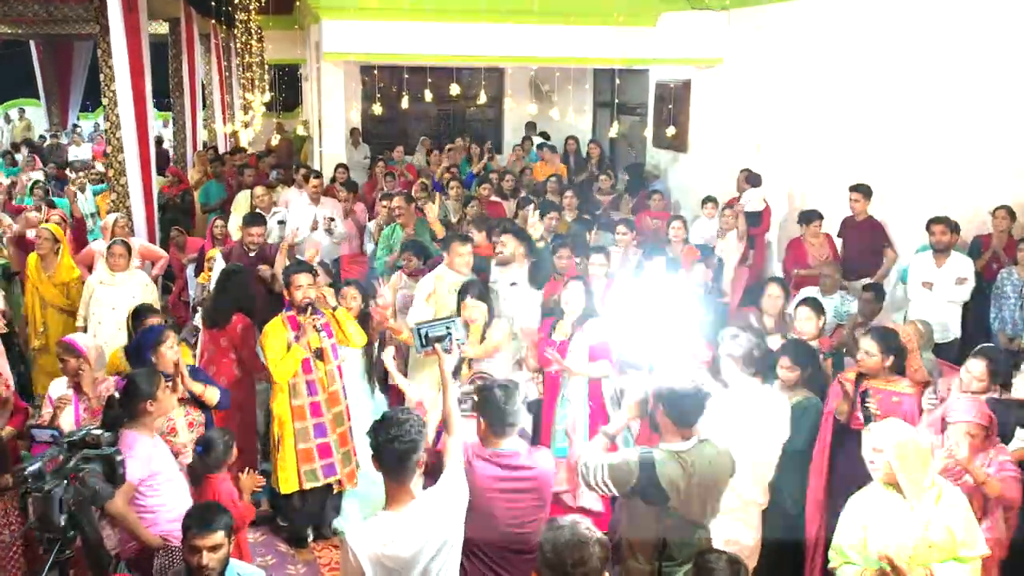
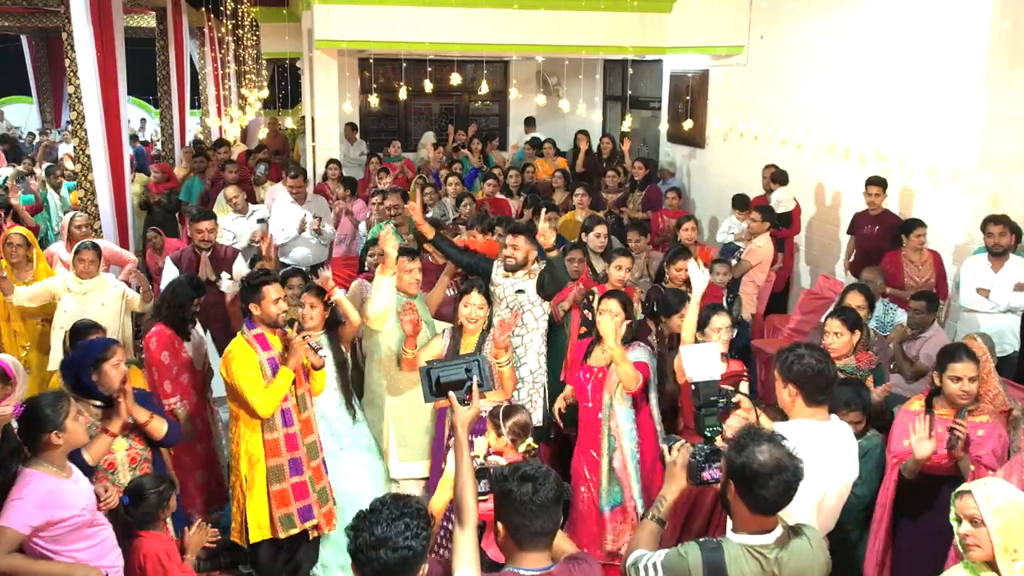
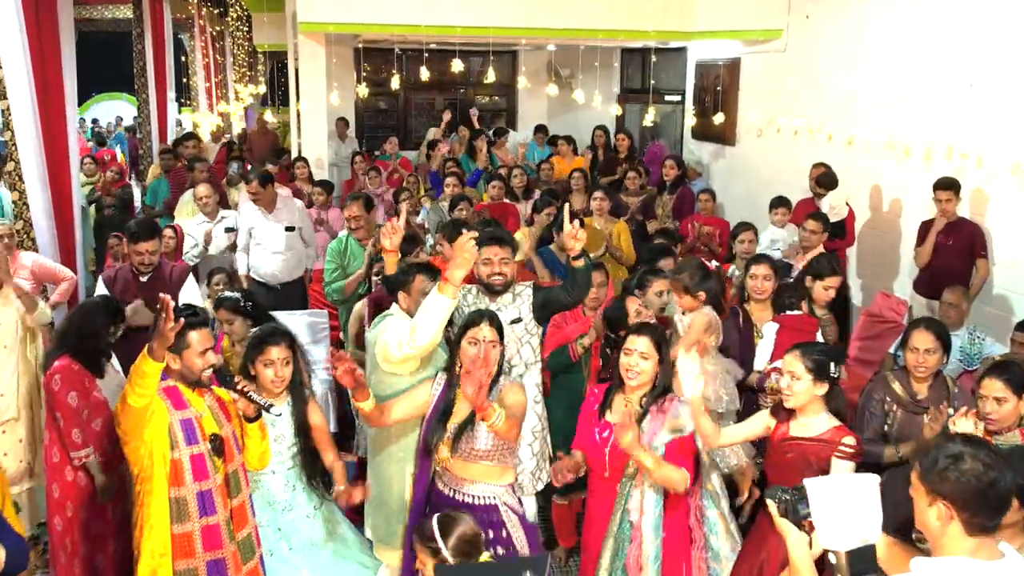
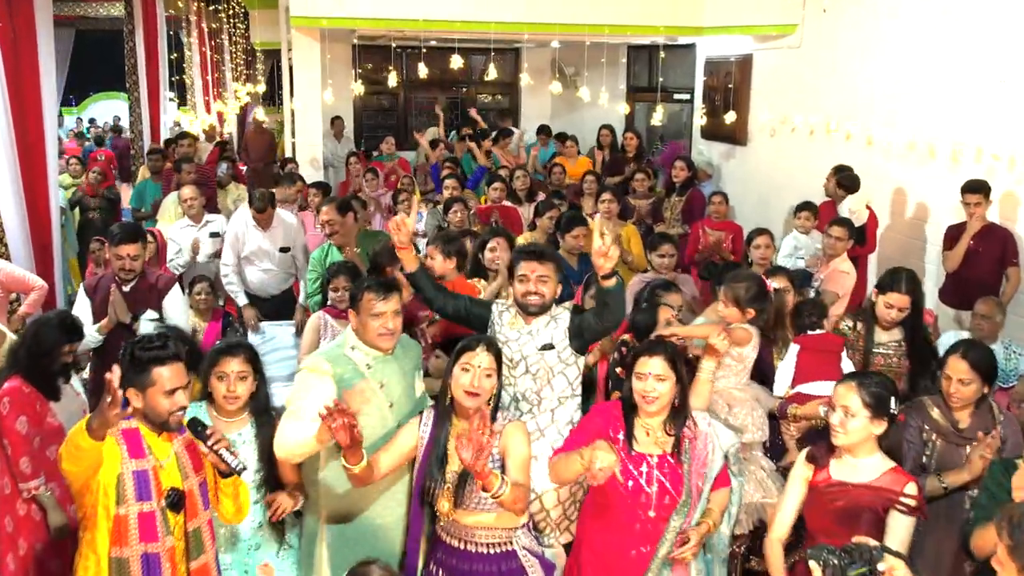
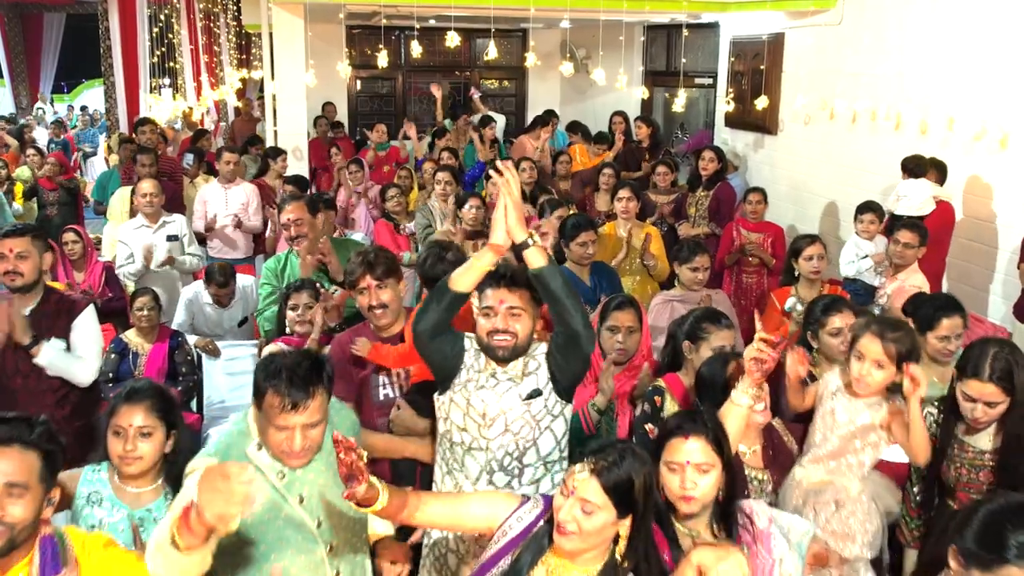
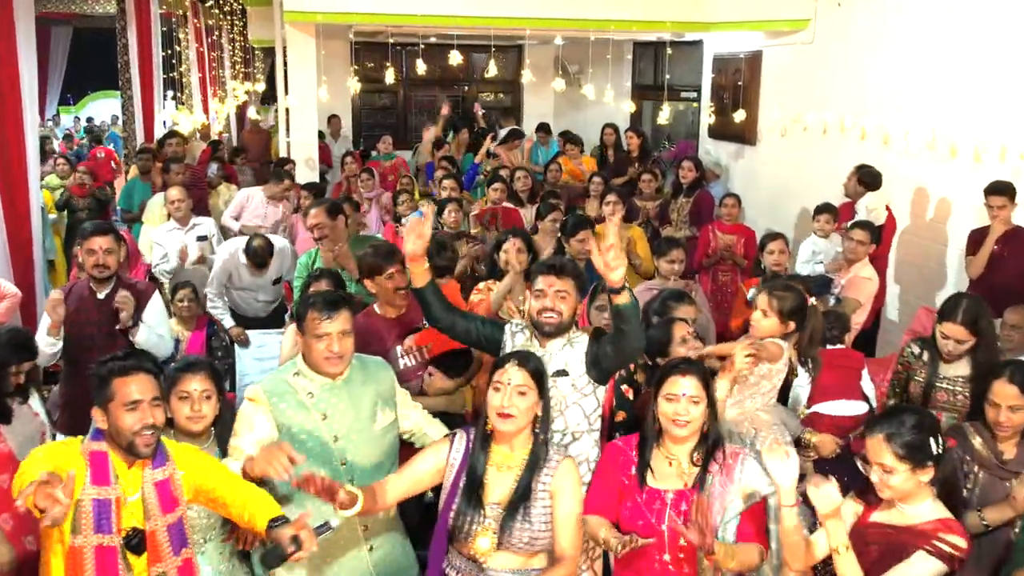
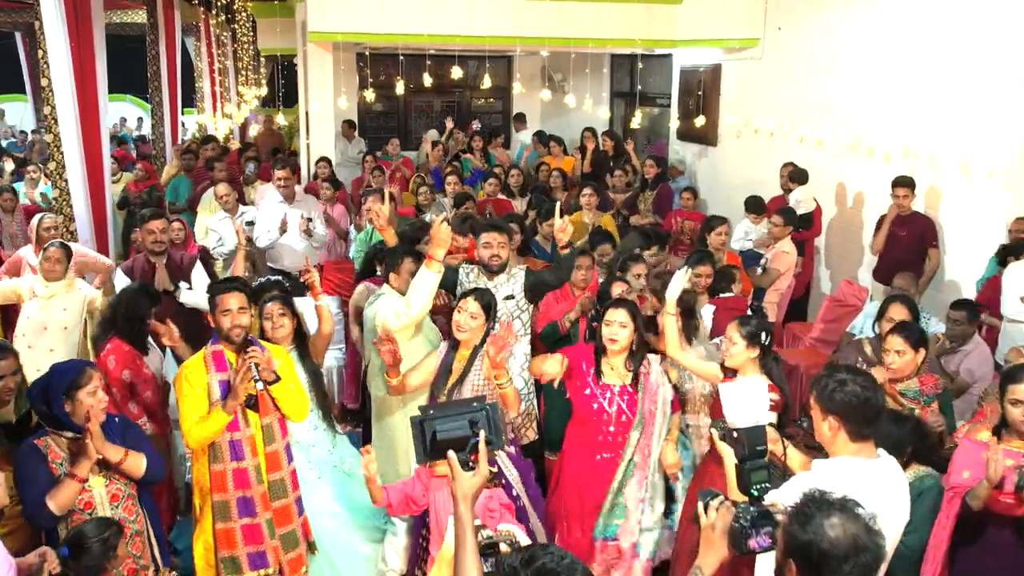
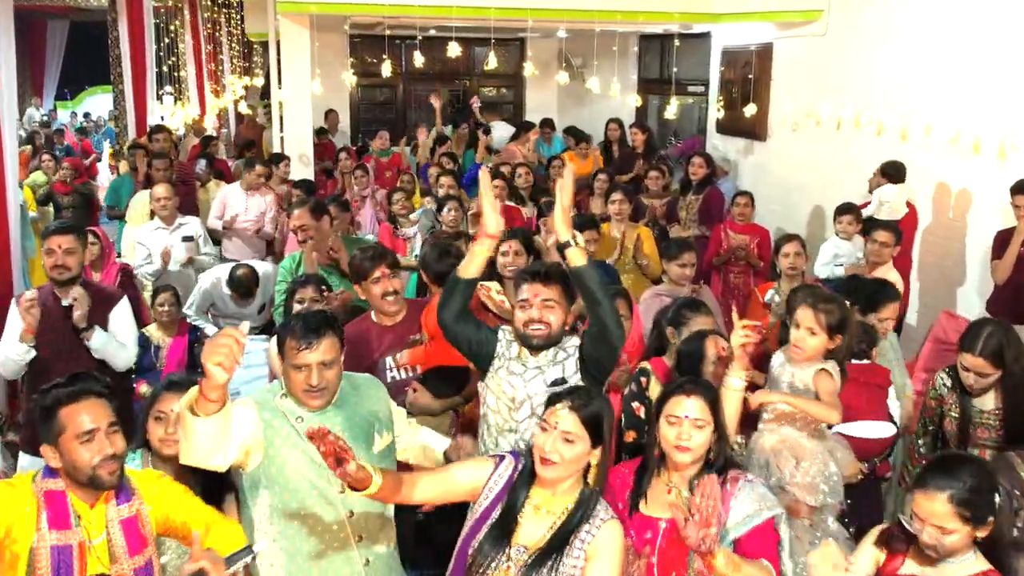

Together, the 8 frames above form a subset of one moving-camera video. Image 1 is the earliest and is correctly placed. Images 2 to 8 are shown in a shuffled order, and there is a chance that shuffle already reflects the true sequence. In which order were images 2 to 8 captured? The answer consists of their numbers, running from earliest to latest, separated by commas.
2, 7, 3, 4, 6, 8, 5
